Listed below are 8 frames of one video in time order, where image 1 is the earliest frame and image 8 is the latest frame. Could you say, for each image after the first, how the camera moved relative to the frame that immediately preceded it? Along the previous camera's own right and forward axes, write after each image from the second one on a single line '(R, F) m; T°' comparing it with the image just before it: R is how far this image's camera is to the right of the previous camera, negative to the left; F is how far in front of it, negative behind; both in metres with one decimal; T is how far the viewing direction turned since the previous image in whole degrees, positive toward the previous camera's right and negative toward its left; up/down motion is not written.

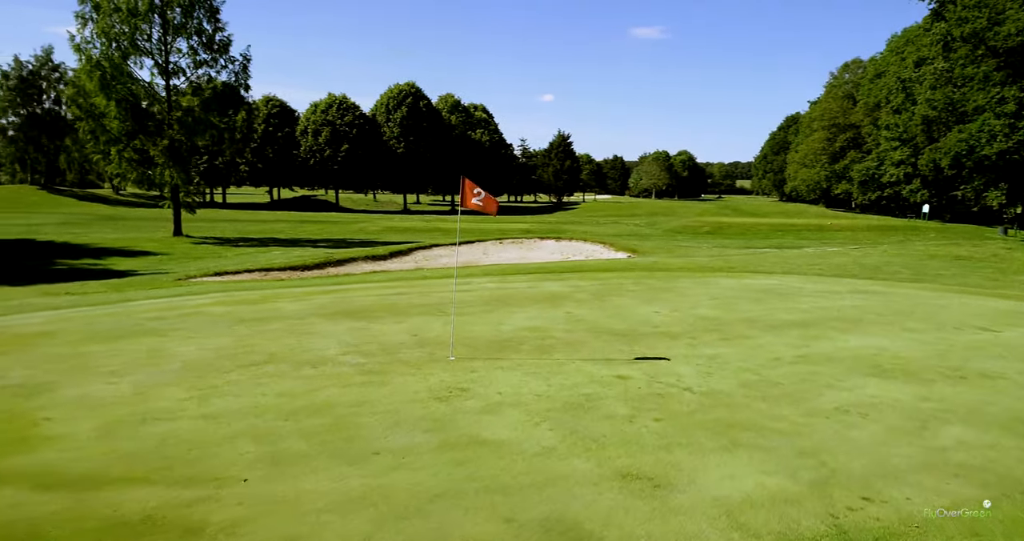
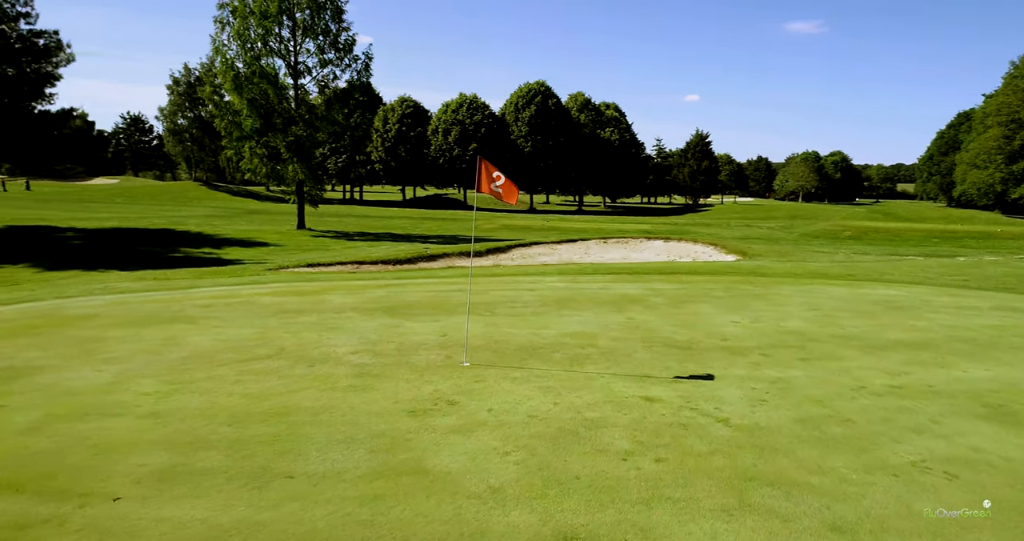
(+1.2, +1.4) m; -11°
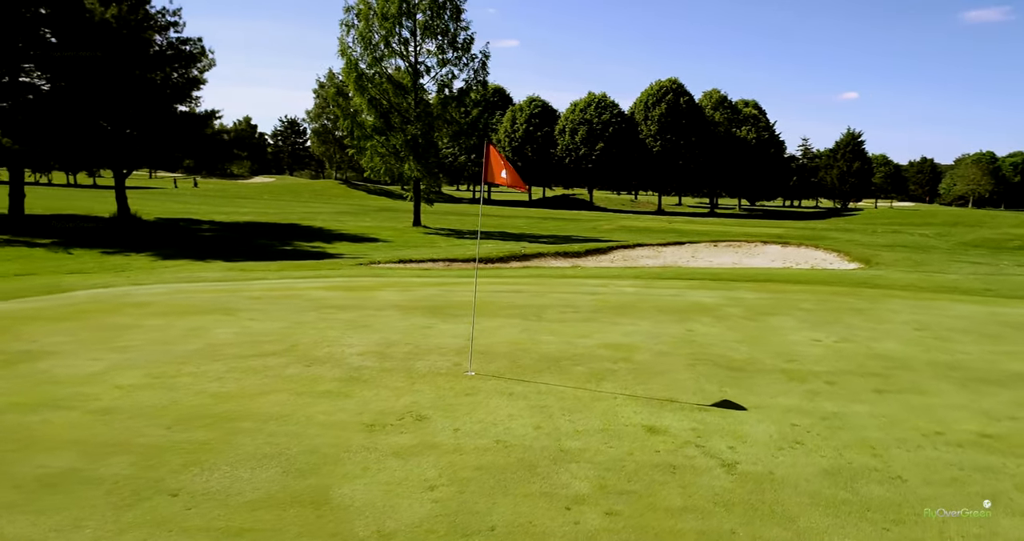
(+1.2, +1.0) m; -11°
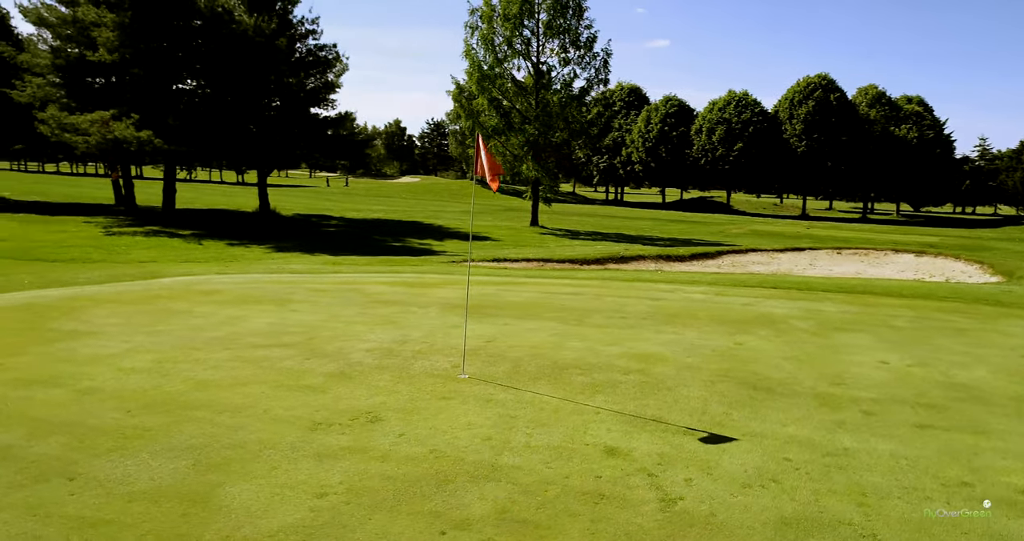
(+1.4, +0.6) m; -11°
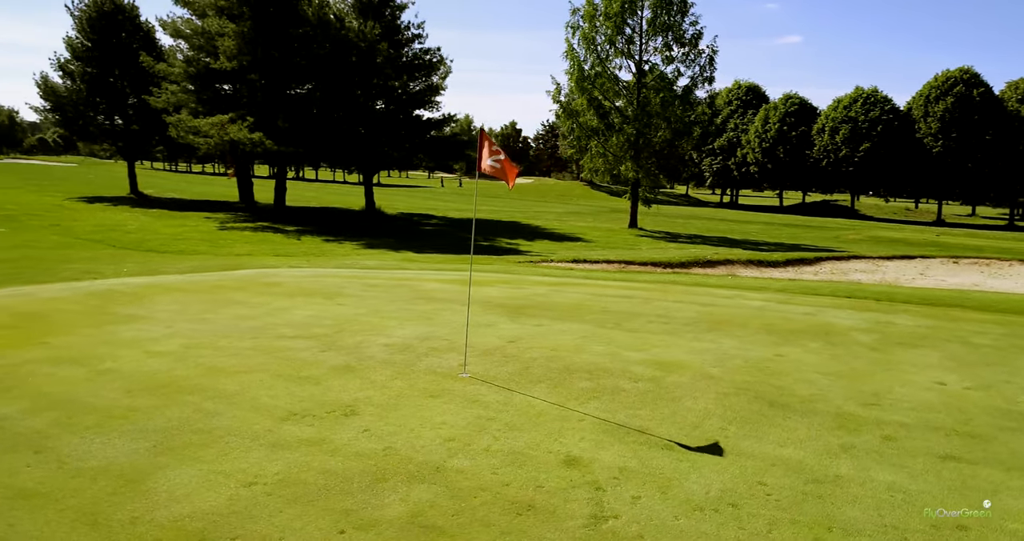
(+1.1, +0.3) m; -9°
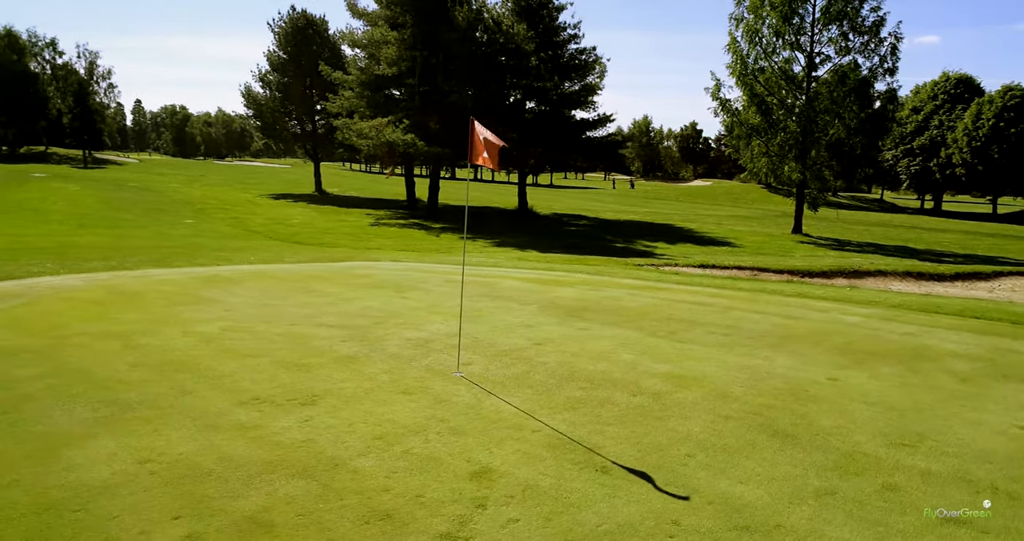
(+1.6, +0.5) m; -14°
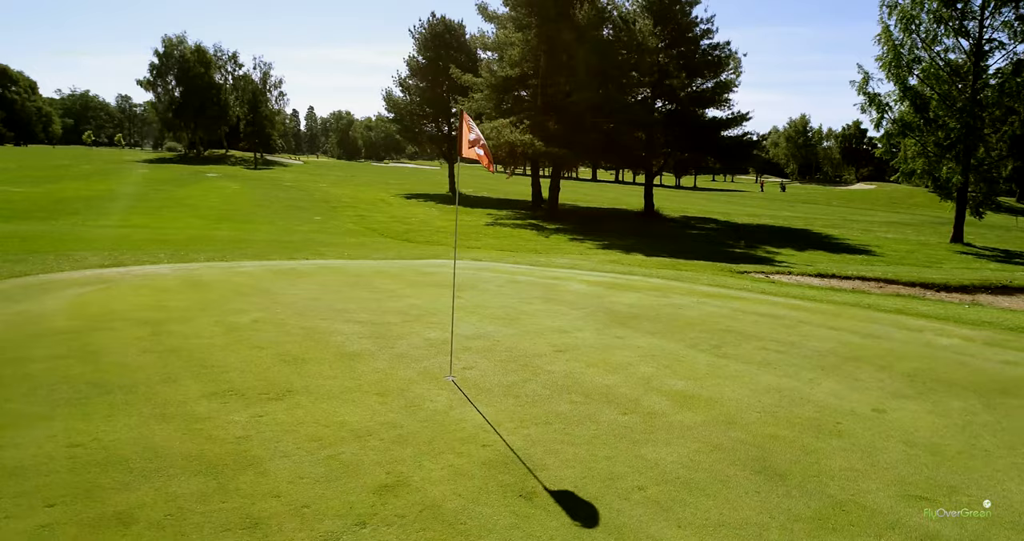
(+1.3, +0.5) m; -12°
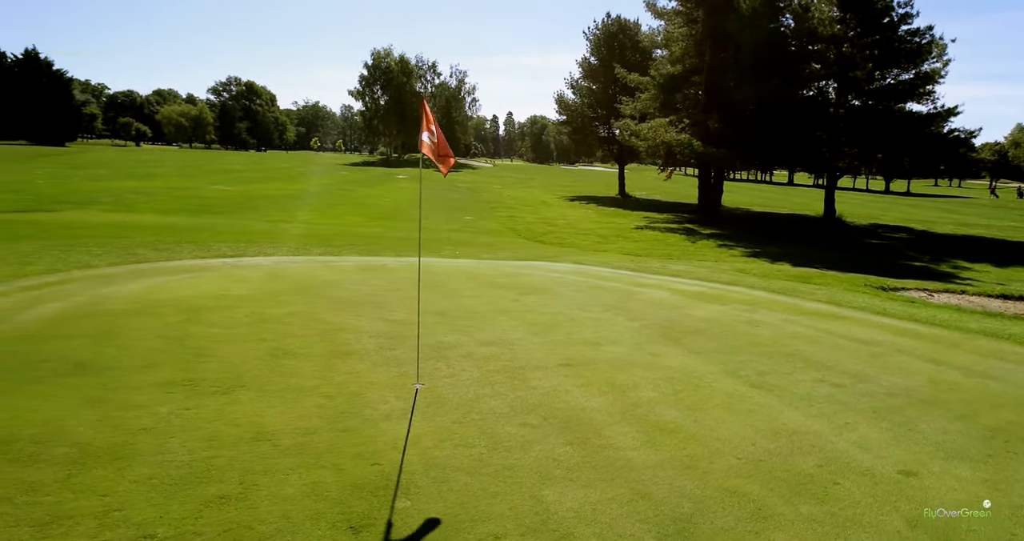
(+1.7, +0.8) m; -15°
